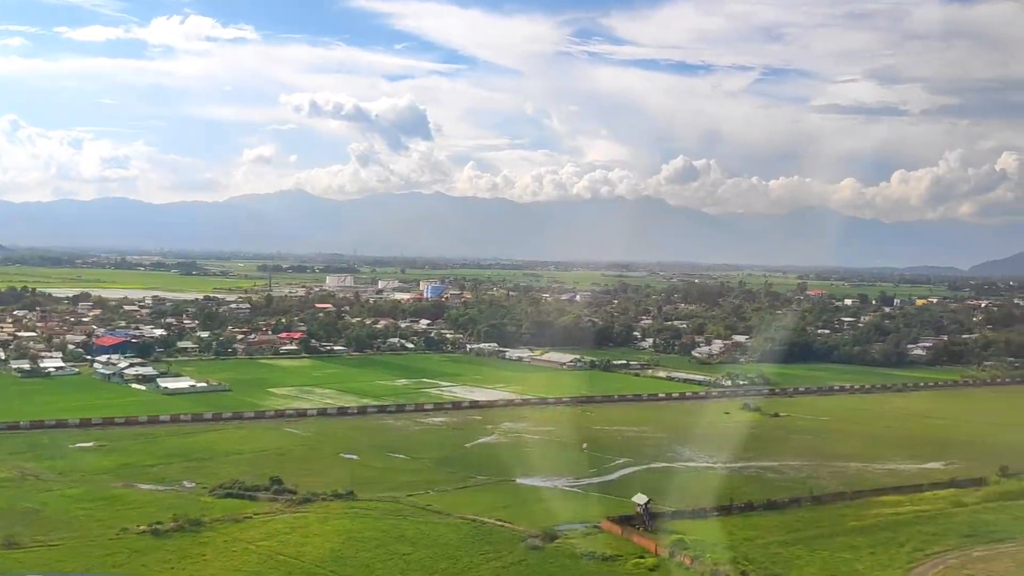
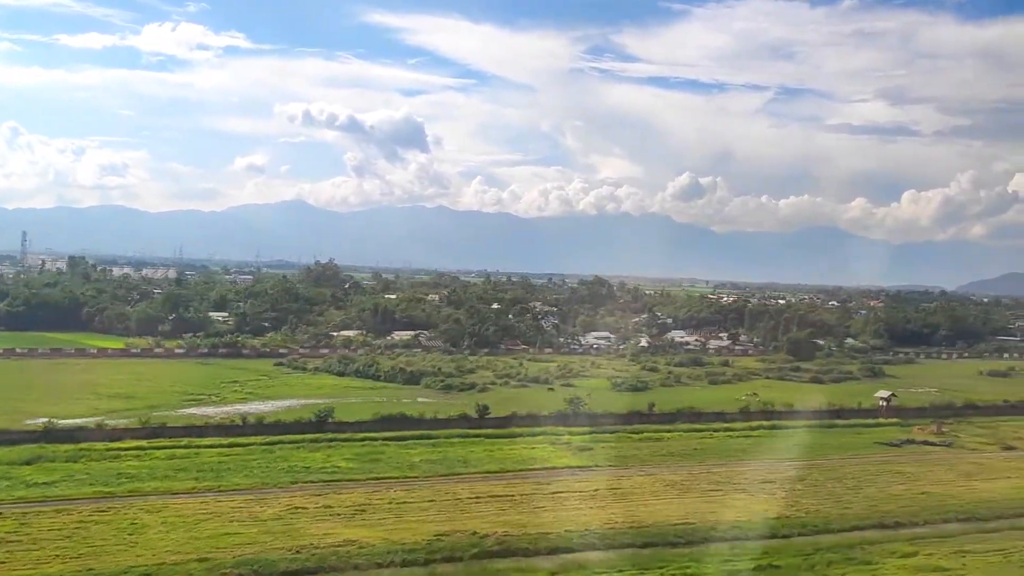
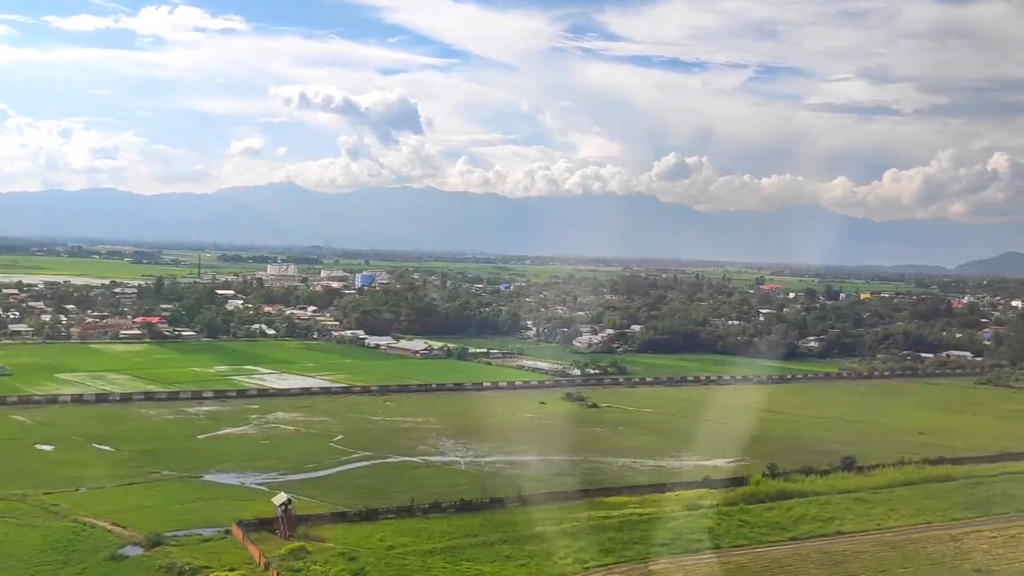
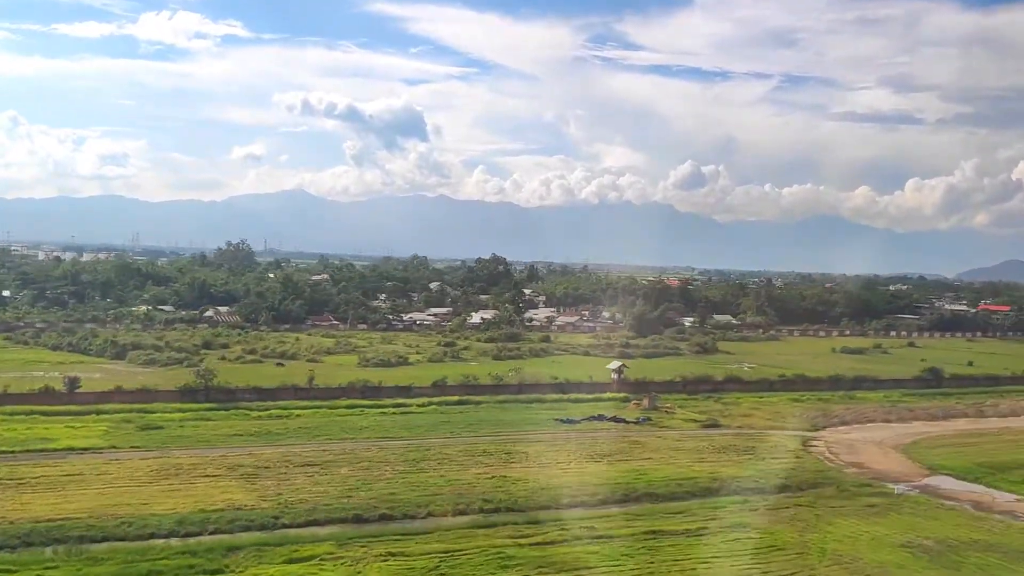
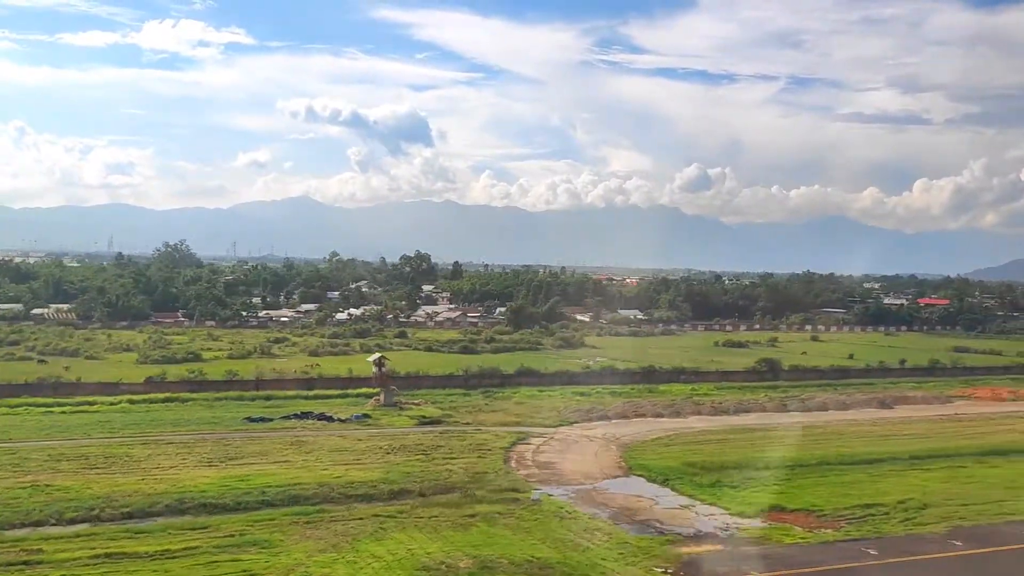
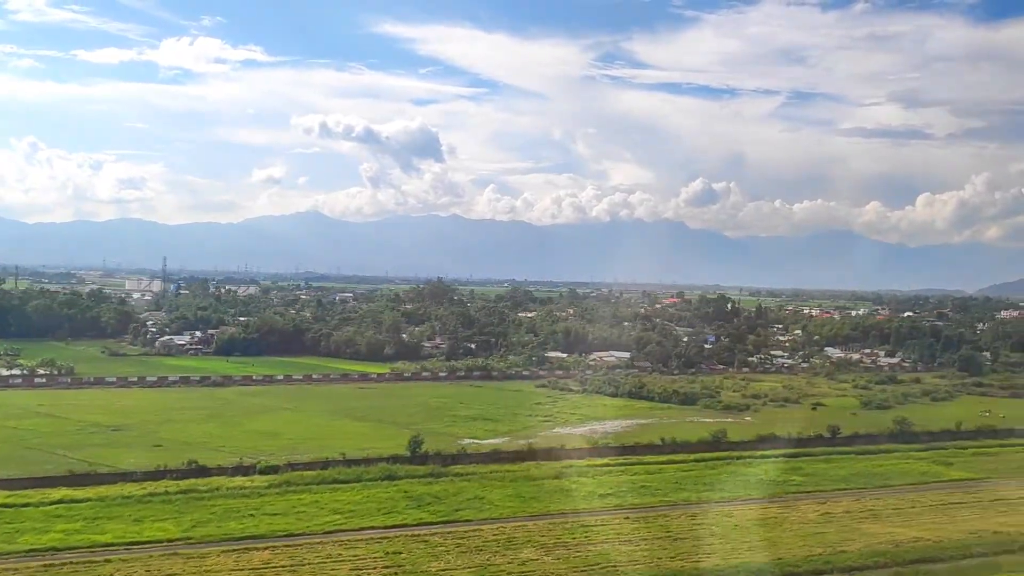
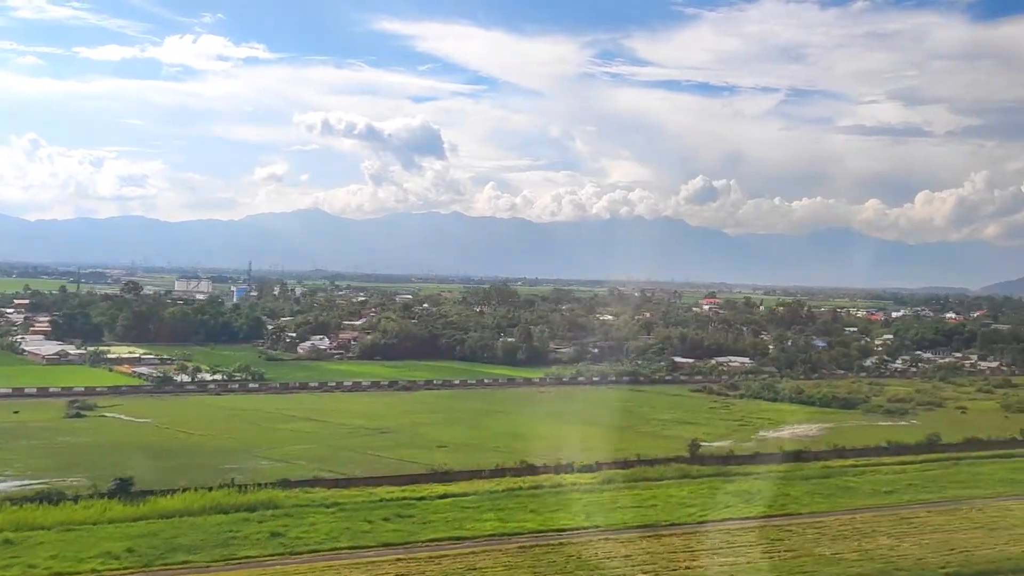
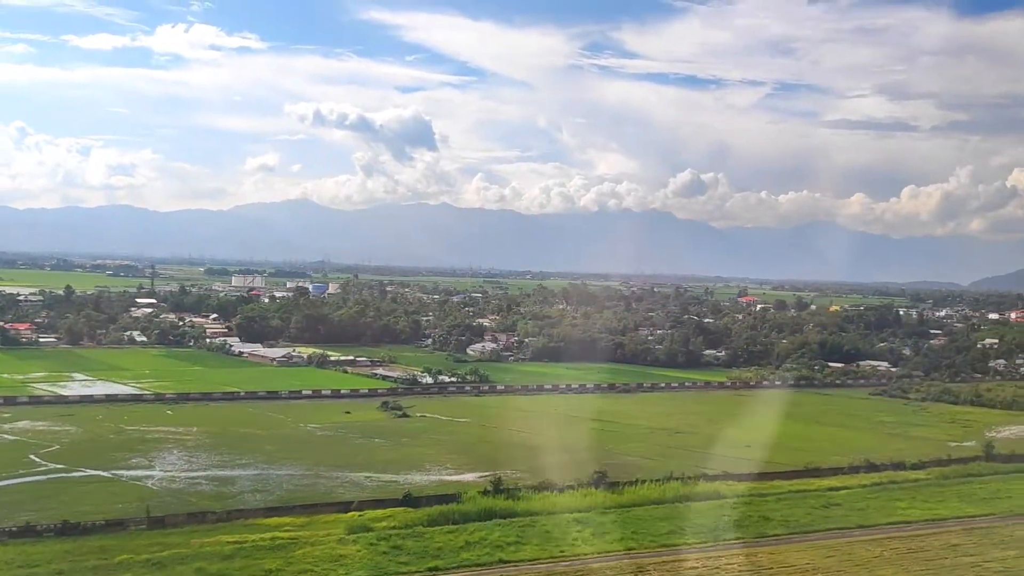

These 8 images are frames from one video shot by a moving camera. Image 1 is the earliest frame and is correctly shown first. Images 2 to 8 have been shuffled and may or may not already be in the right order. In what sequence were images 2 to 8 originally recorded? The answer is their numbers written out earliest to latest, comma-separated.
3, 8, 7, 6, 2, 4, 5
